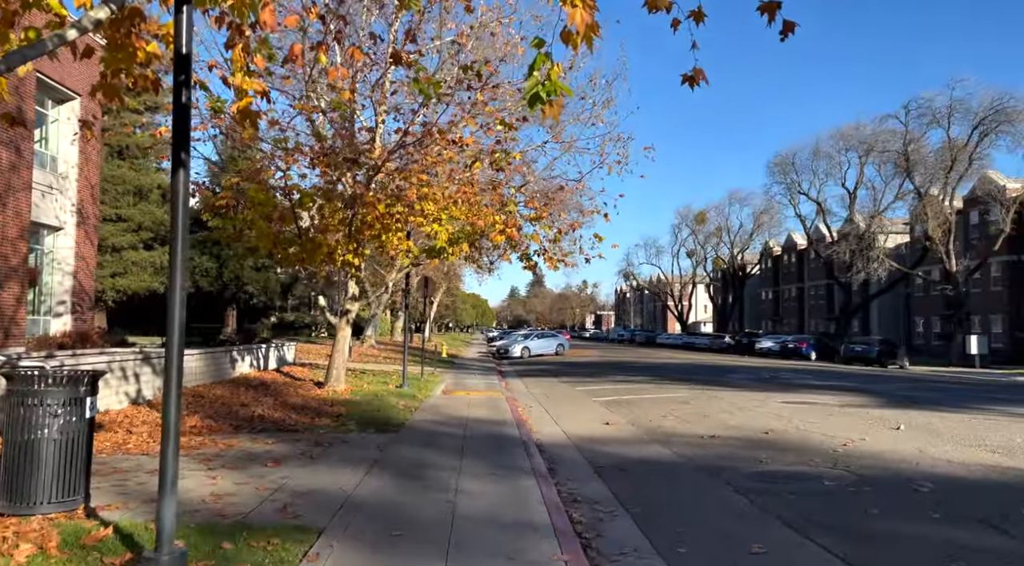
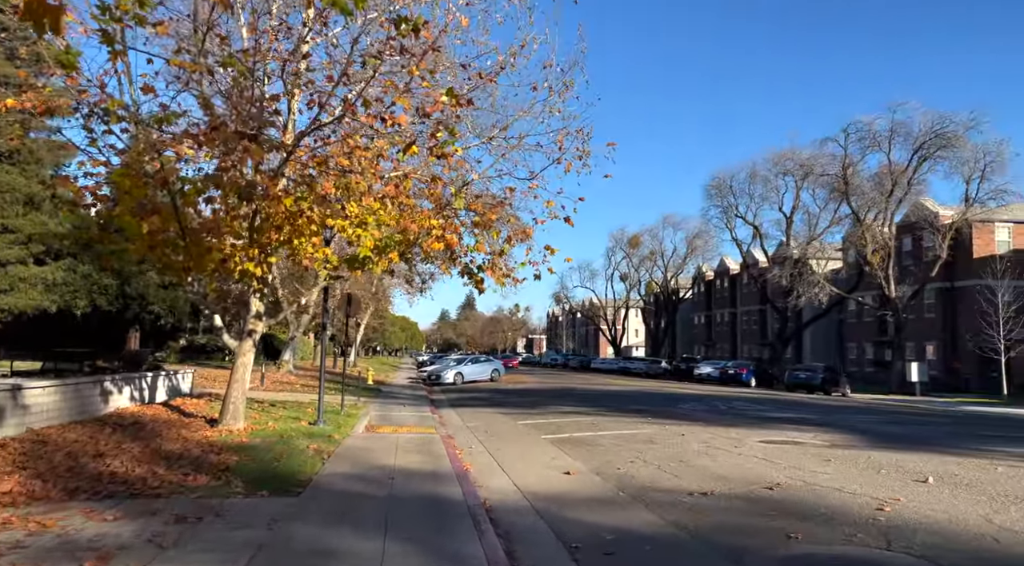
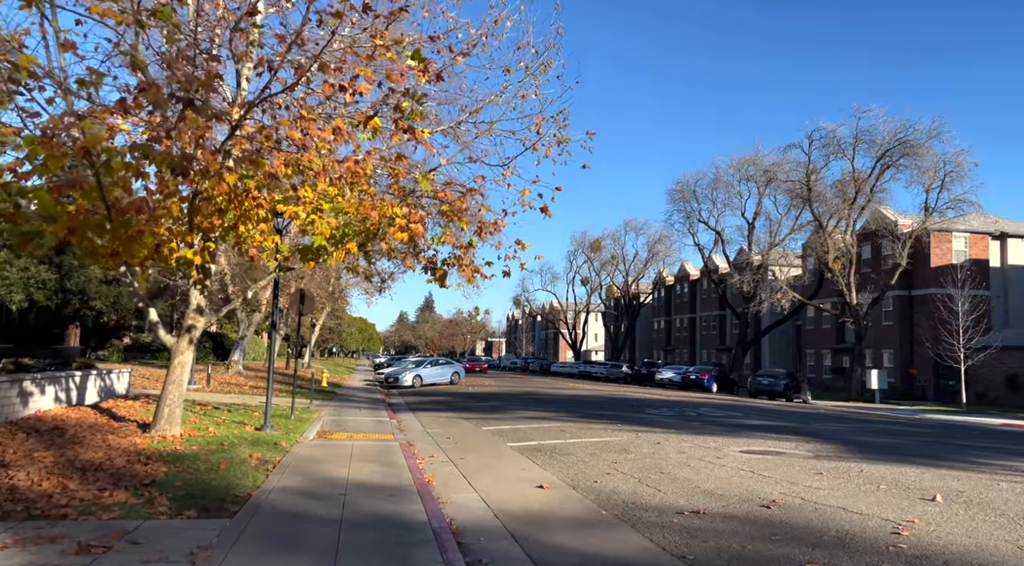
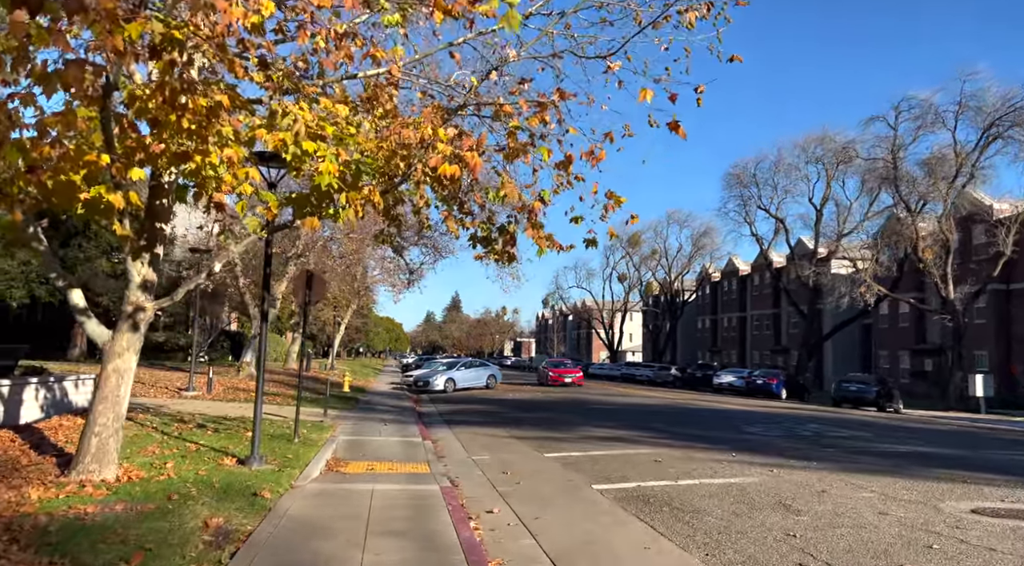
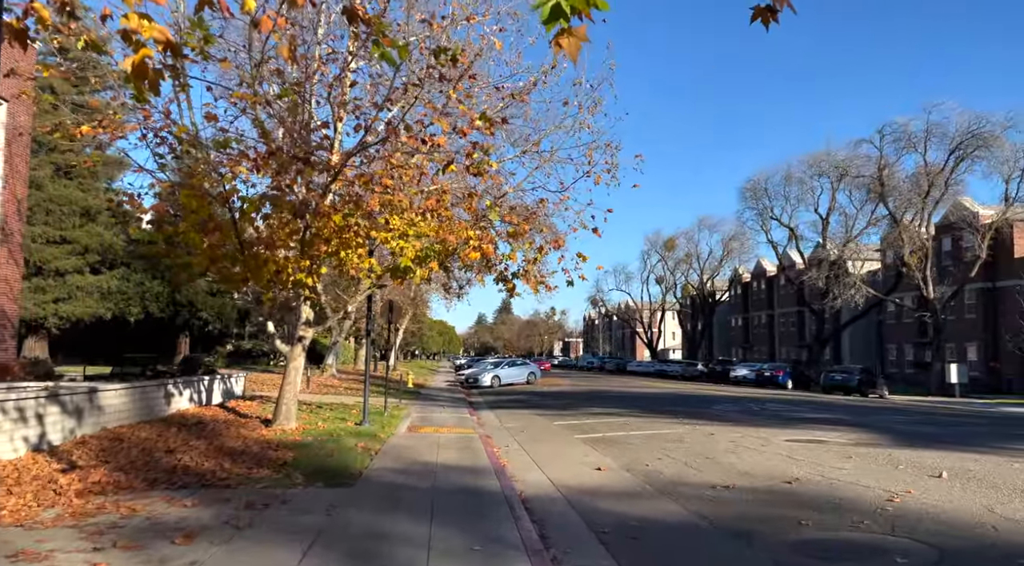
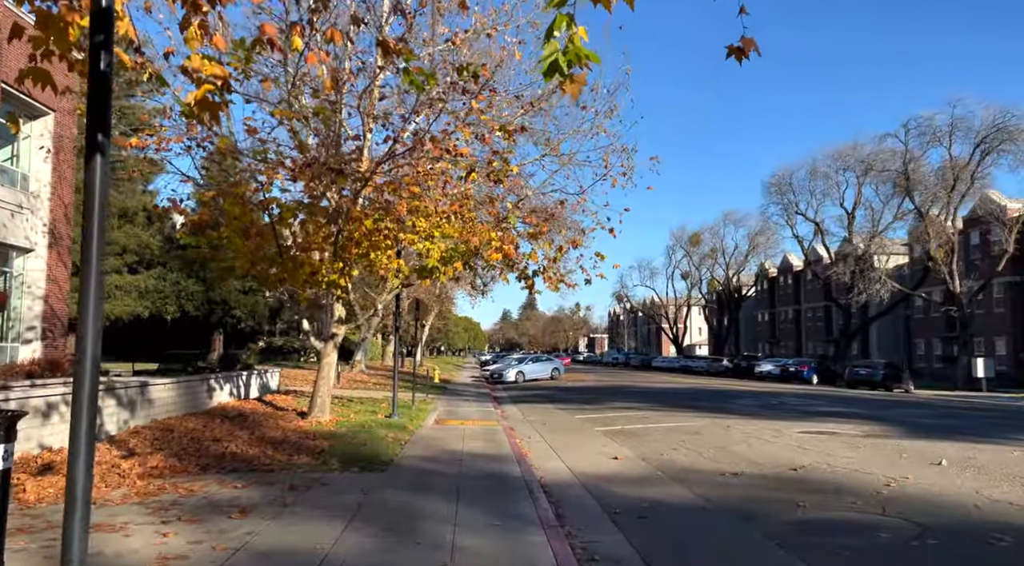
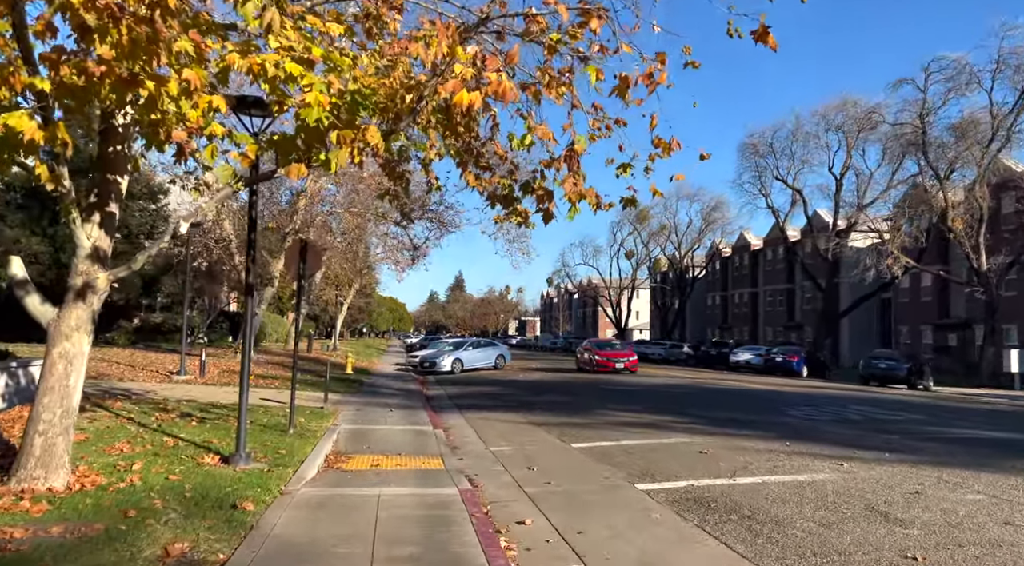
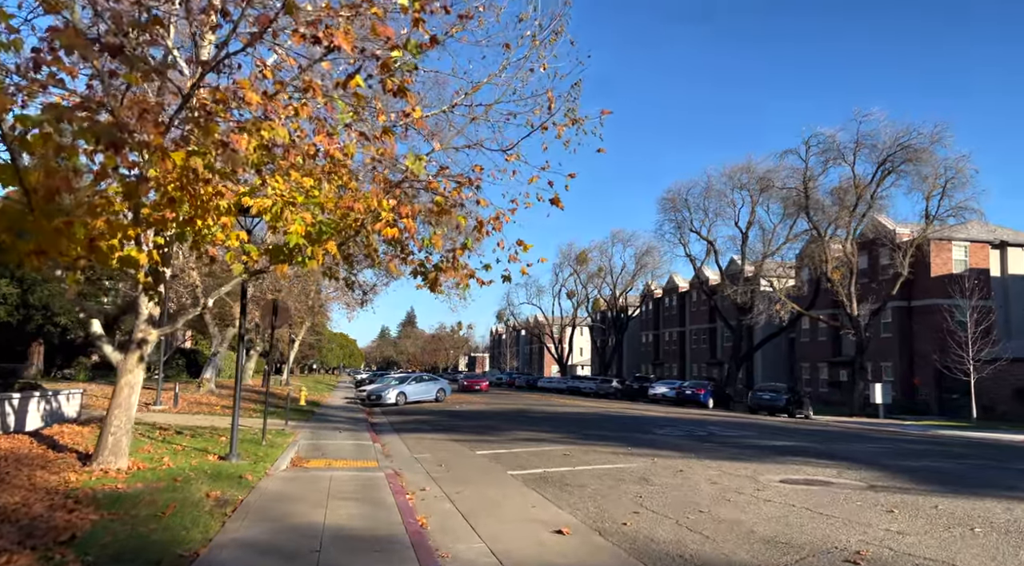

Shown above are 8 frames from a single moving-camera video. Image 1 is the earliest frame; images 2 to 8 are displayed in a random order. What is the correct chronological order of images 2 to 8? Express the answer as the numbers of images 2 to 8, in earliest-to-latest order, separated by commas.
6, 5, 2, 3, 8, 4, 7
